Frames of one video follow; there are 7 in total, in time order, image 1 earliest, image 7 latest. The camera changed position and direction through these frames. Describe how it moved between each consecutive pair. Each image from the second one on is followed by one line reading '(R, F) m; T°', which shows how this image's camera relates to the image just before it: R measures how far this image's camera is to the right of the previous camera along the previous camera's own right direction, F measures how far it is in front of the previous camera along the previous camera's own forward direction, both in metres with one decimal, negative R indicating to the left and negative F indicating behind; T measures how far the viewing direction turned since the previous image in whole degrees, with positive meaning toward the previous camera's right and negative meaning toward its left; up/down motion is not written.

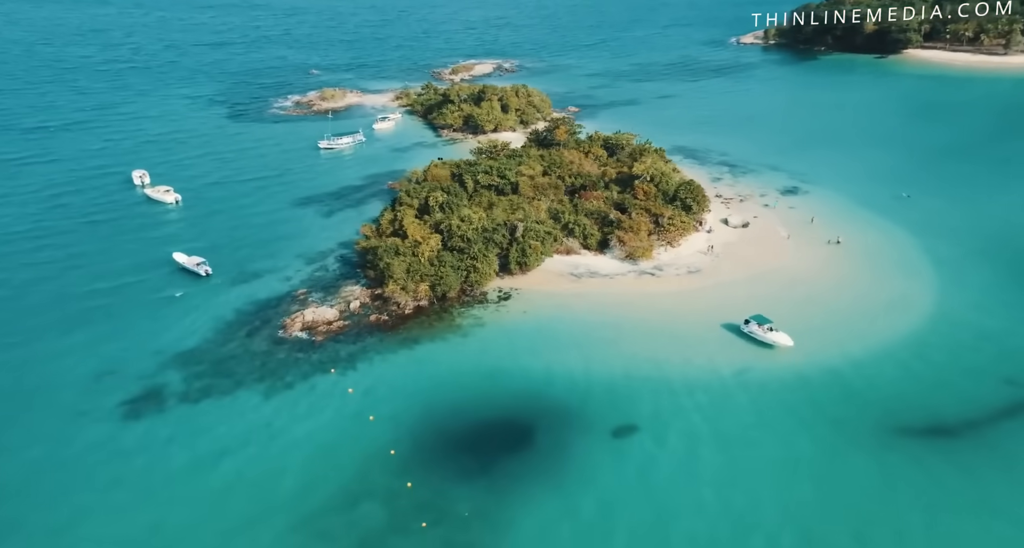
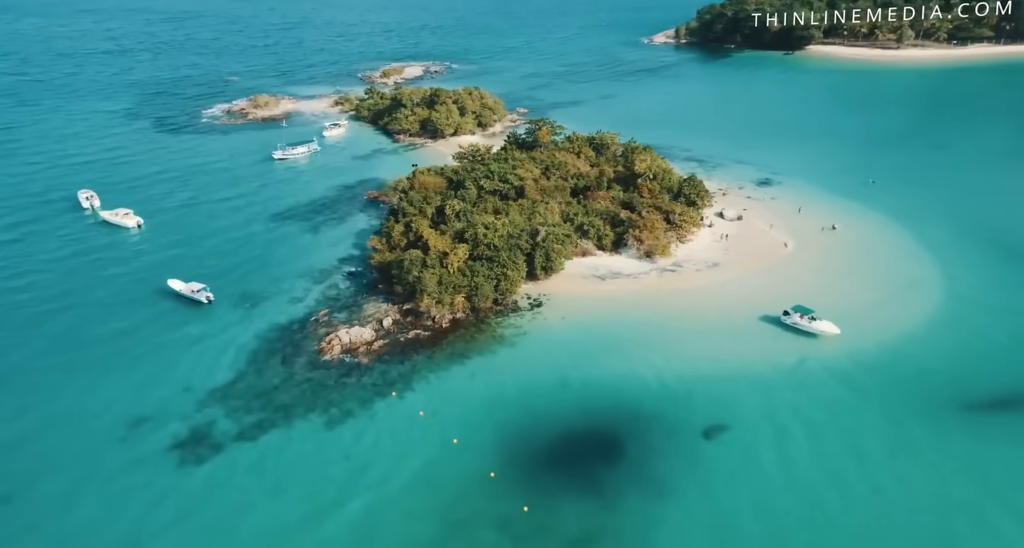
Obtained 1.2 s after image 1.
(-7.8, +1.6) m; +7°
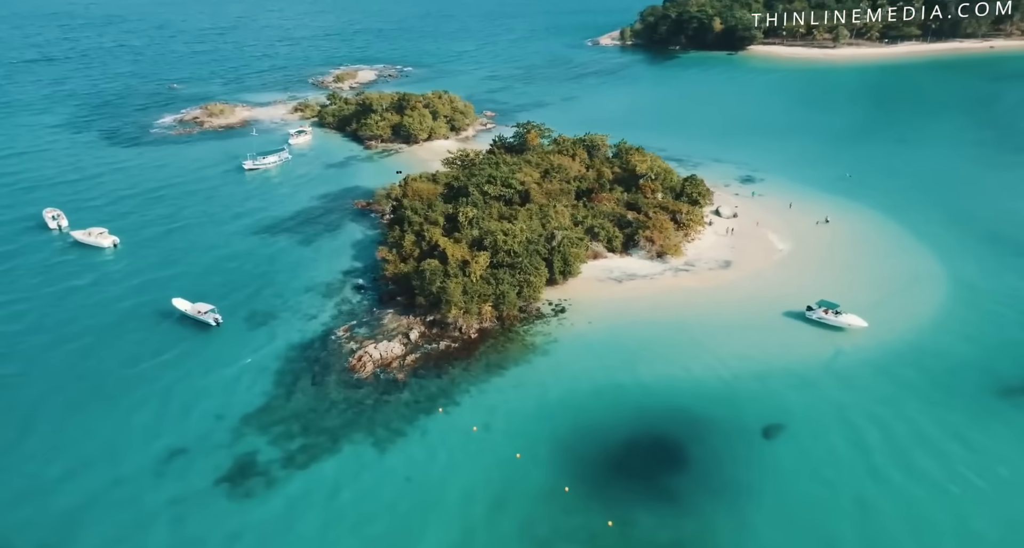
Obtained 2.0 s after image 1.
(-5.1, +1.1) m; +5°
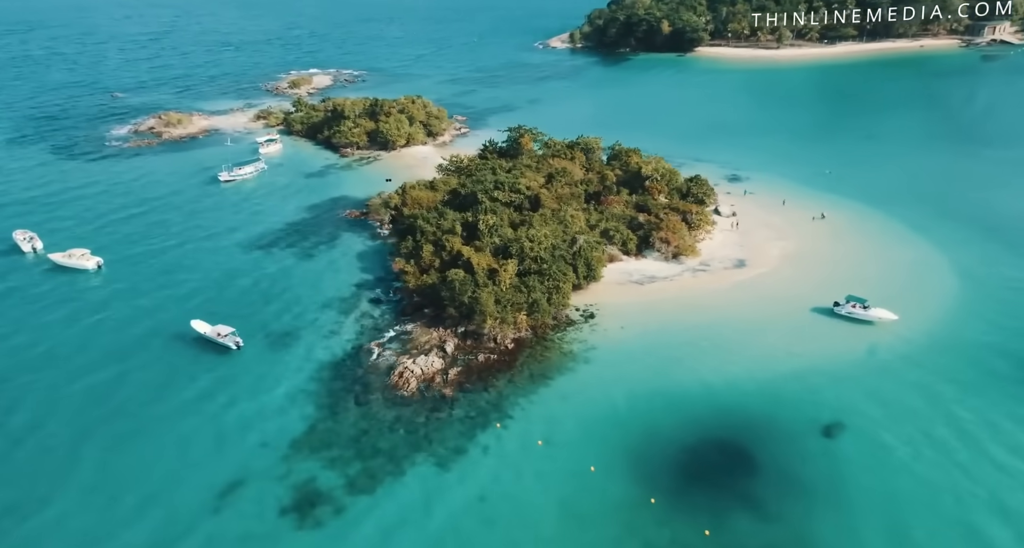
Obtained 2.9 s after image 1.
(-5.3, +1.0) m; +5°
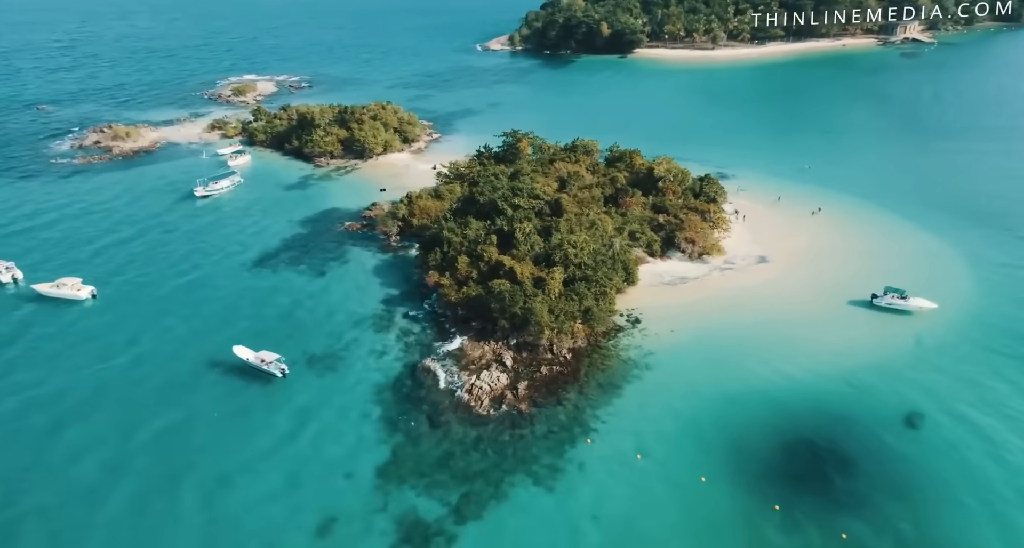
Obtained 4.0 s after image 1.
(-7.2, +1.4) m; +6°
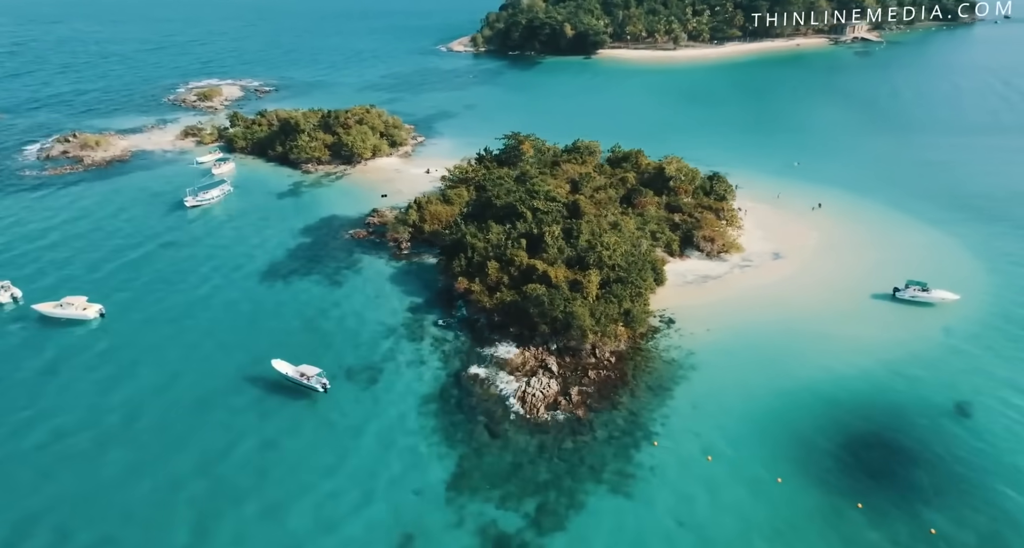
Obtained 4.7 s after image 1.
(-4.9, +0.6) m; +4°
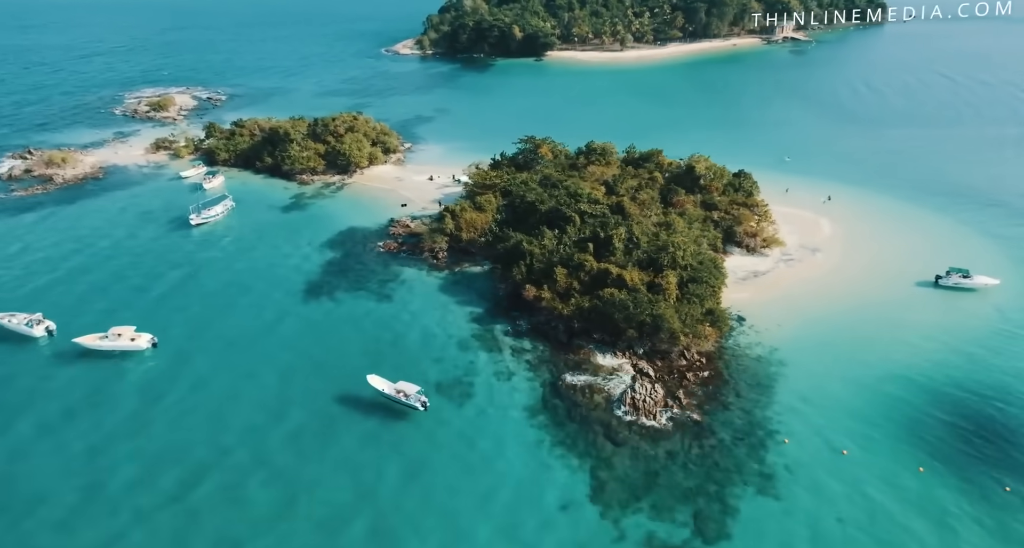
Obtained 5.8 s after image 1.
(-9.1, +0.9) m; +5°
